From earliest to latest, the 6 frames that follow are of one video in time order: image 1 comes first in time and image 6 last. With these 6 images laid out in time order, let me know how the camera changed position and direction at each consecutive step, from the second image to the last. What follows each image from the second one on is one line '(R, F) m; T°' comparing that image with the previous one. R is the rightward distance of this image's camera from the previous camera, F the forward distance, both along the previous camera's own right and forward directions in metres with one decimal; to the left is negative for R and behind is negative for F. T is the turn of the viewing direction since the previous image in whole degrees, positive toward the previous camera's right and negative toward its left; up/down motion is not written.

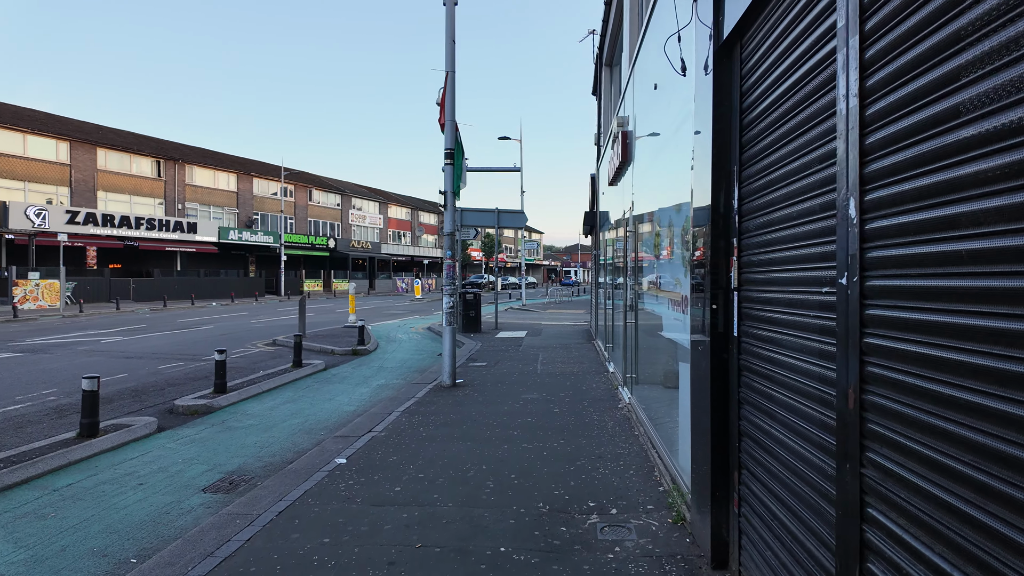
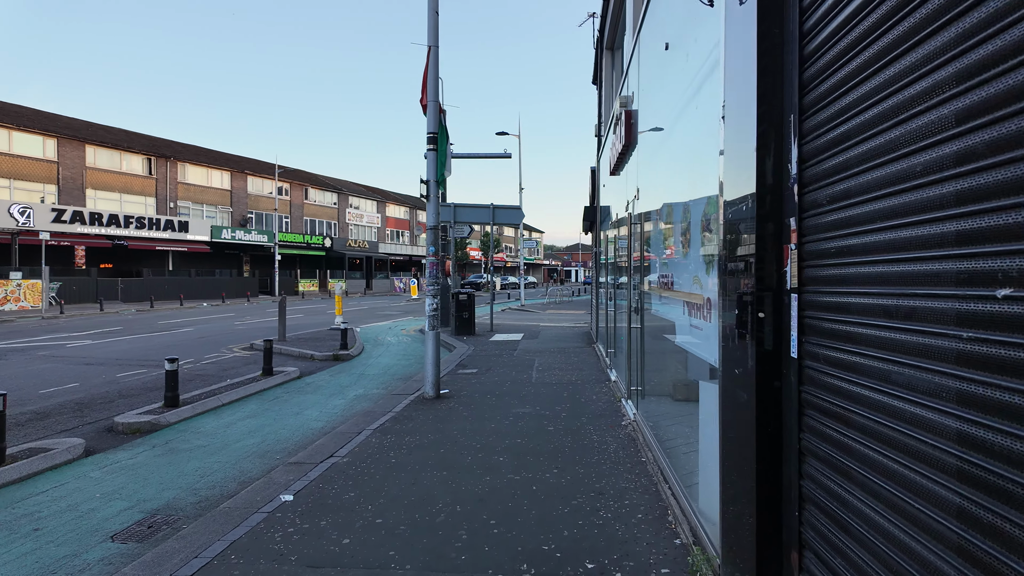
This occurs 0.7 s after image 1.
(+0.1, +0.9) m; 0°
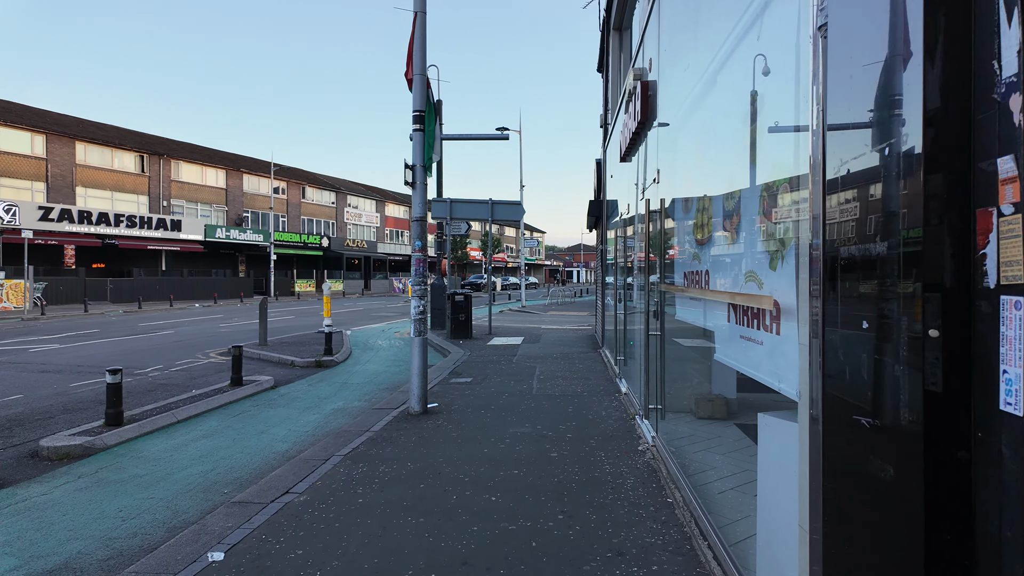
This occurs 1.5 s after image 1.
(0.0, +1.0) m; 0°
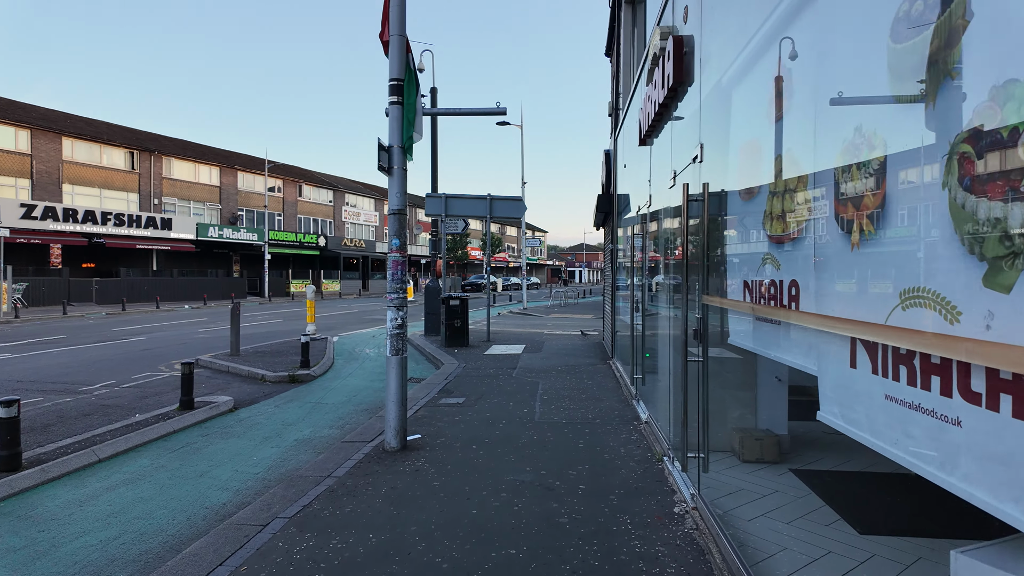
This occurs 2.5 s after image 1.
(0.0, +1.2) m; 0°
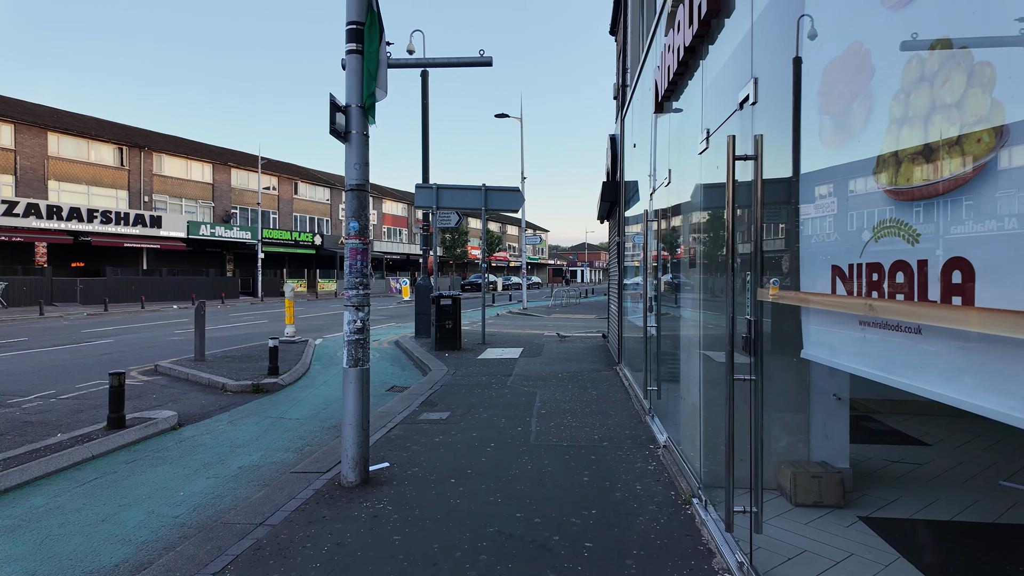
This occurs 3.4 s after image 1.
(+0.1, +1.1) m; 0°
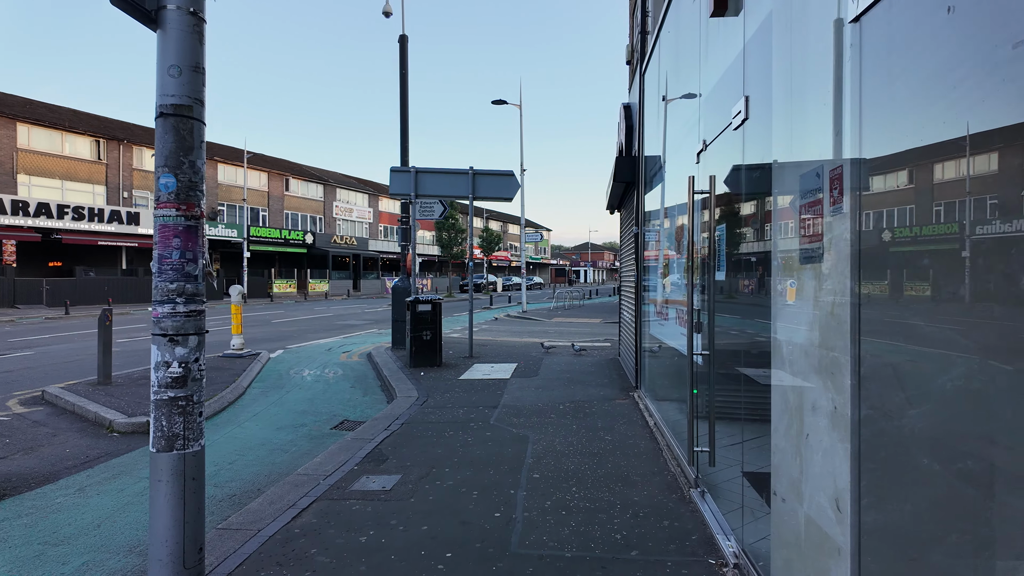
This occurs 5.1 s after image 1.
(+0.2, +2.1) m; 0°
